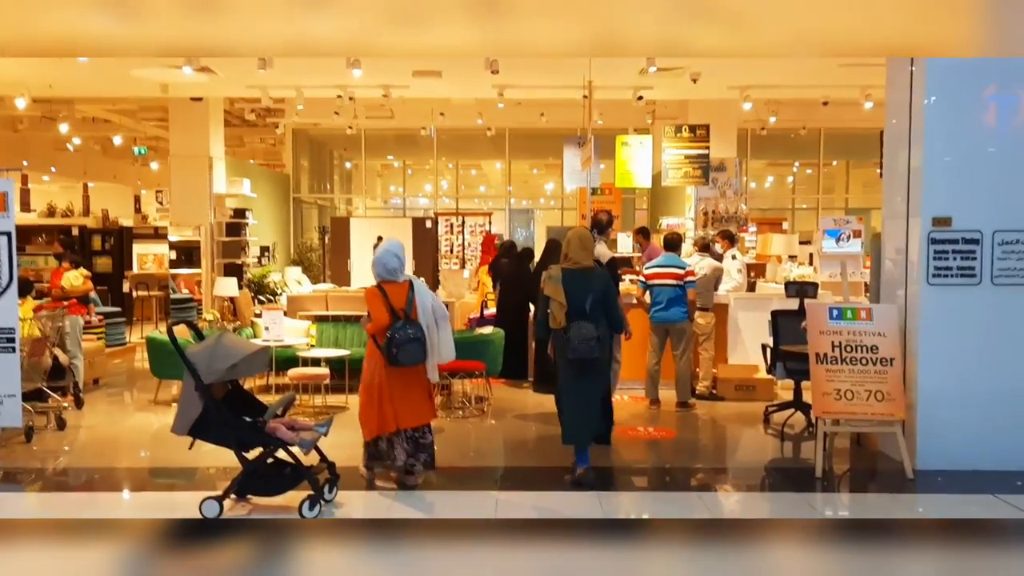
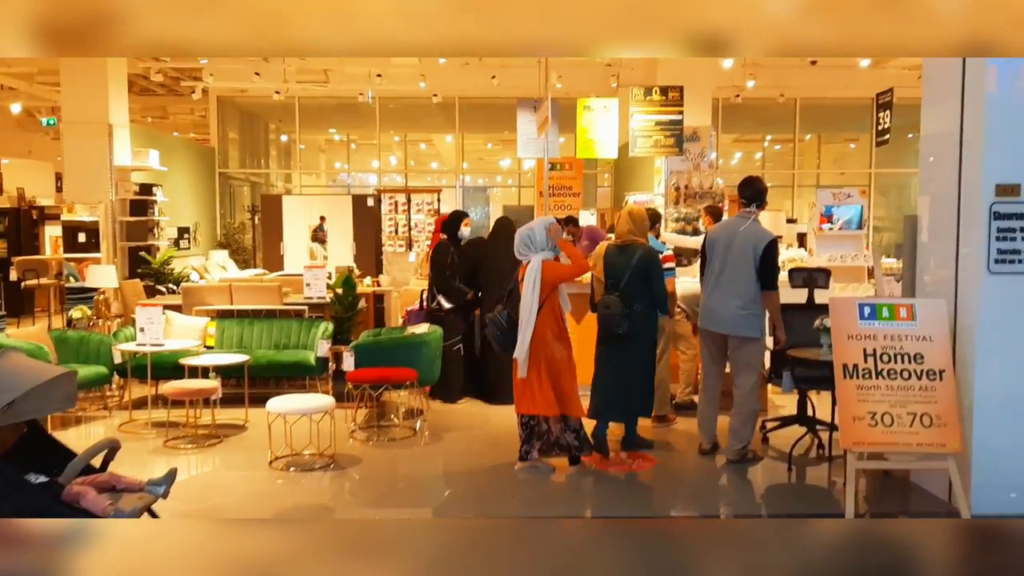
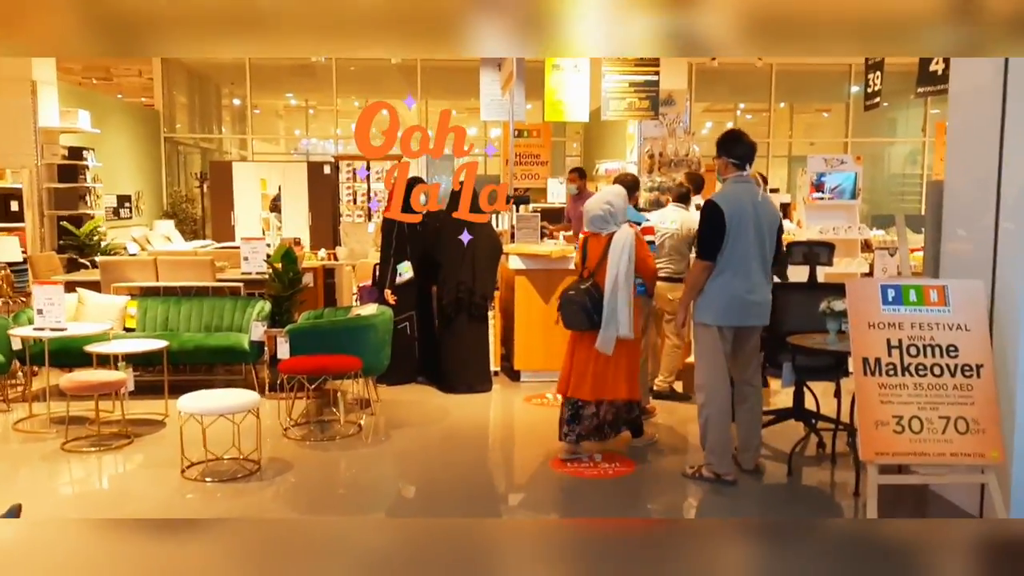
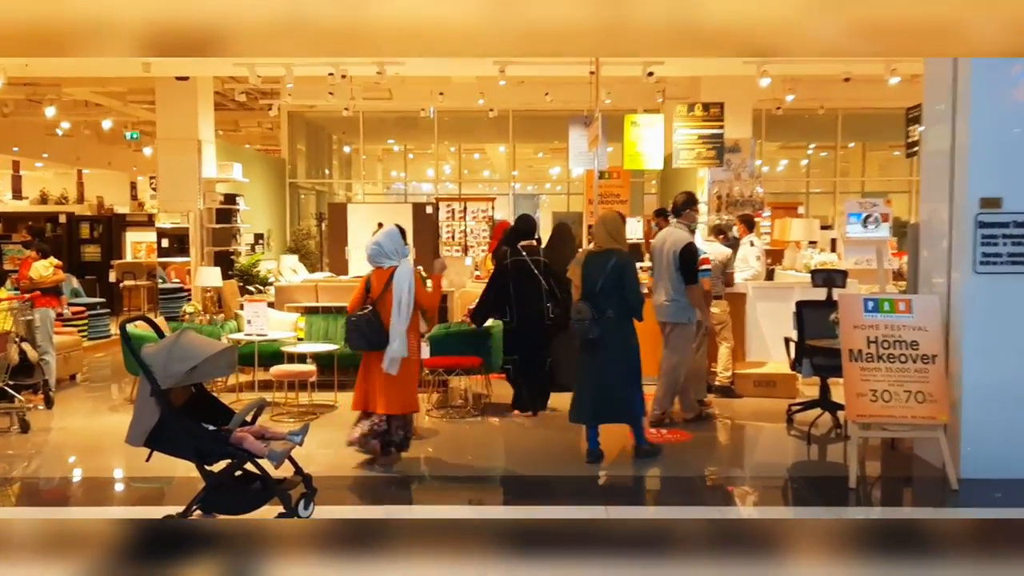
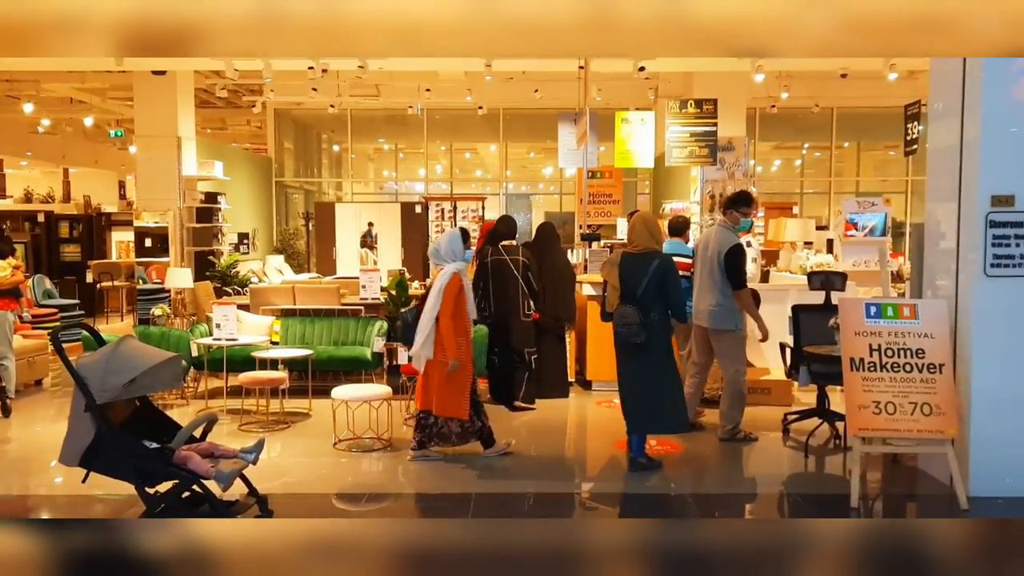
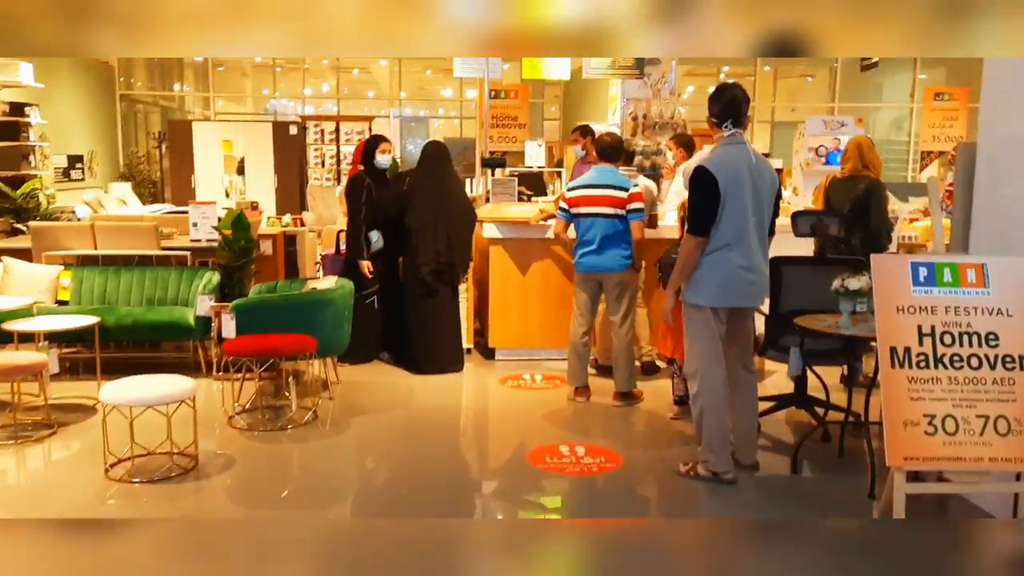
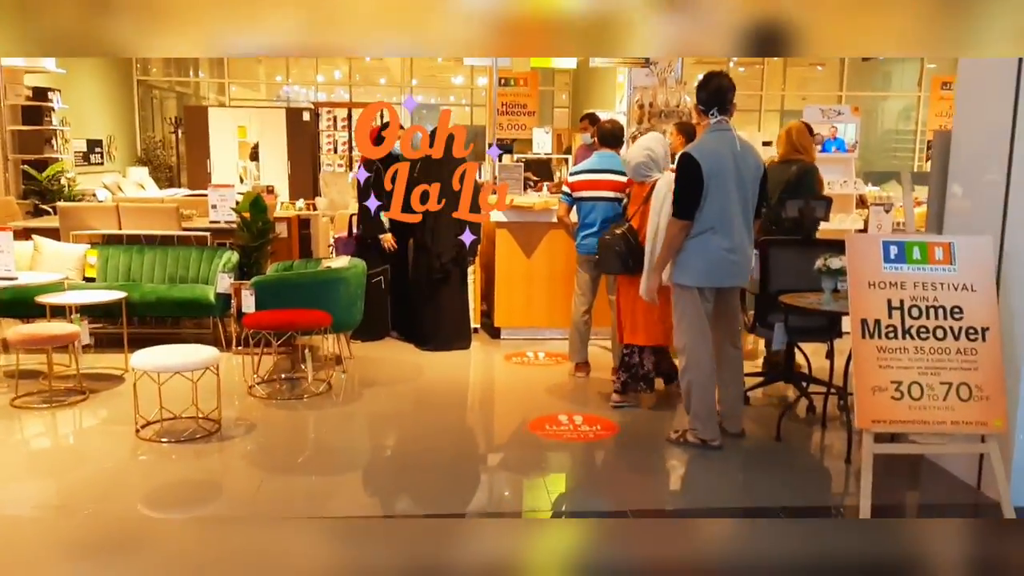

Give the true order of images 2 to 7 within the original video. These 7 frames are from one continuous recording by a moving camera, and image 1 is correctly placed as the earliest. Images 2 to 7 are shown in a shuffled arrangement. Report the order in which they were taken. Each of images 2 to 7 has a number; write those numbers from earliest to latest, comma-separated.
4, 5, 2, 3, 7, 6
